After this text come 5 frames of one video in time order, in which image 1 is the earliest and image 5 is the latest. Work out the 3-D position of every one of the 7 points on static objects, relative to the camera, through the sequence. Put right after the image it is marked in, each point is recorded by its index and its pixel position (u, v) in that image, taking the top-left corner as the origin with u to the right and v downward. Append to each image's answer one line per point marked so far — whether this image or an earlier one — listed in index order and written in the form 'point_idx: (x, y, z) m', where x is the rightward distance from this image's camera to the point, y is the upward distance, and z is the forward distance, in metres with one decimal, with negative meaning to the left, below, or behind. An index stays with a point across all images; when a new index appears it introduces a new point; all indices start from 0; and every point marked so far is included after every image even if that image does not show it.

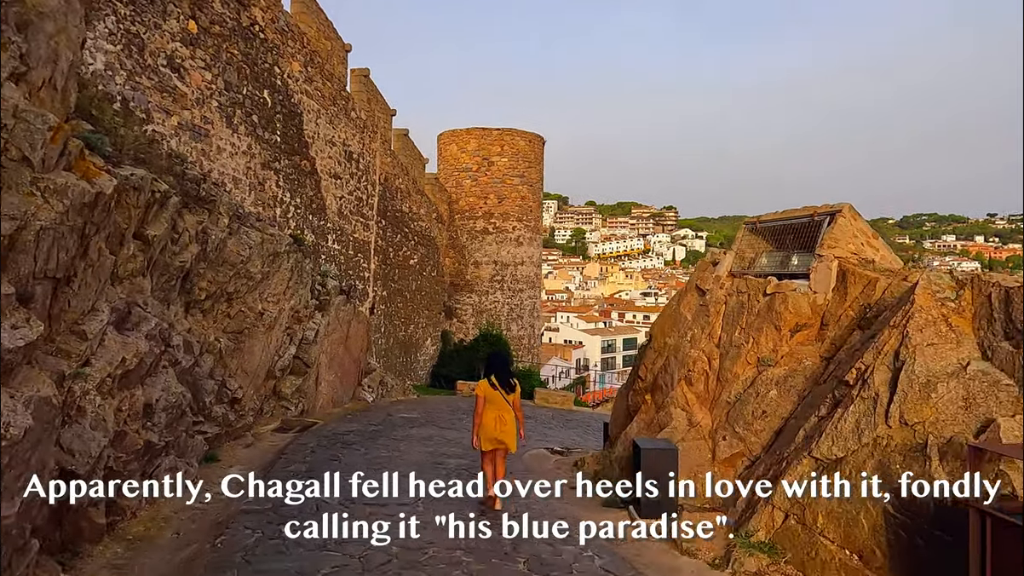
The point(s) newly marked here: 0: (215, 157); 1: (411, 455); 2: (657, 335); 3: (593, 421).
0: (-3.9, +1.7, +8.8) m
1: (-1.0, -1.7, +6.9) m
2: (+1.2, -0.4, +5.6) m
3: (+1.4, -2.2, +11.1) m
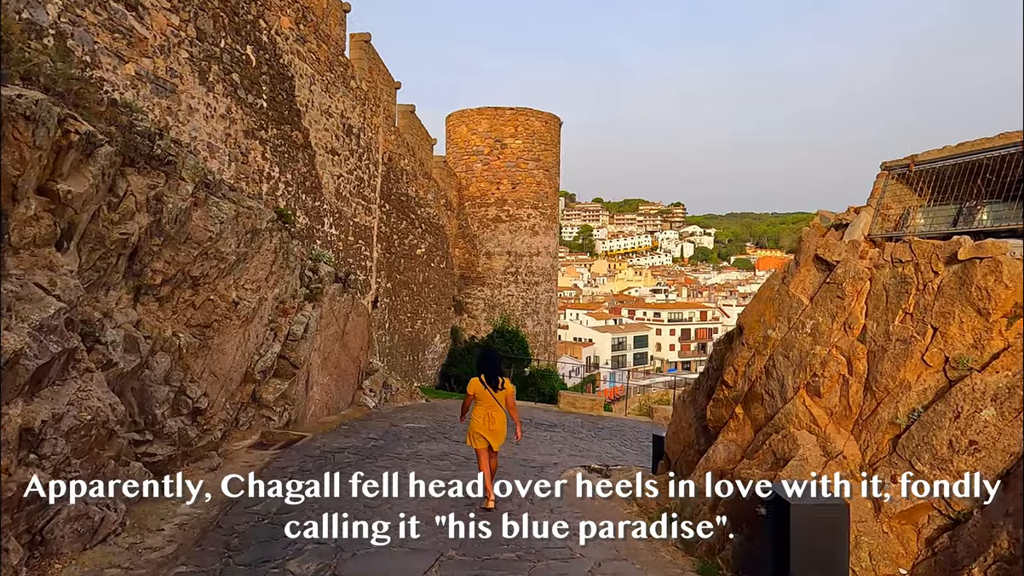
0: (-3.6, +1.9, +7.4) m
1: (-0.7, -1.5, +5.5) m
2: (+1.5, -0.2, +4.2) m
3: (+1.7, -2.0, +9.6) m
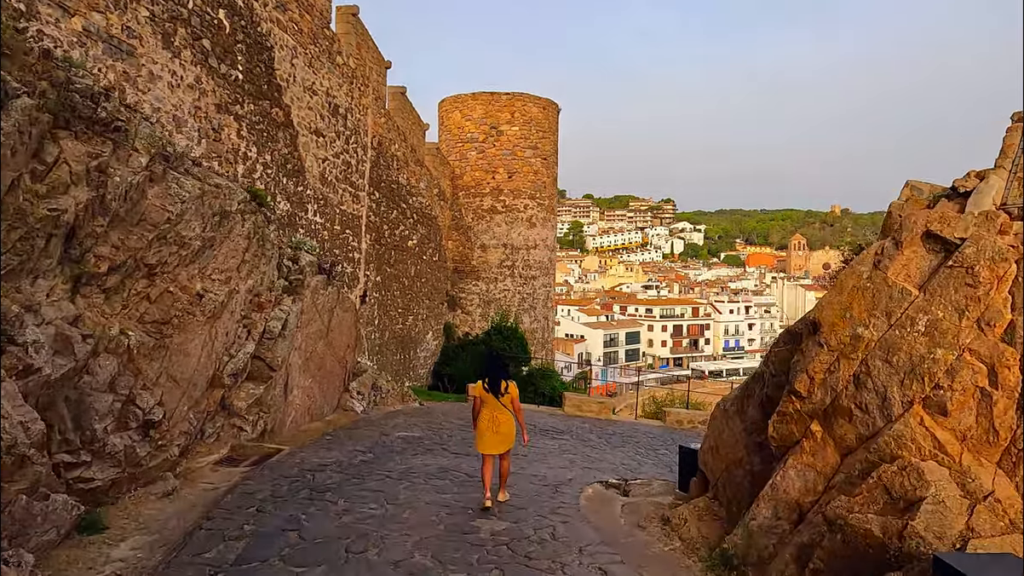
0: (-3.5, +1.9, +6.4) m
1: (-0.6, -1.5, +4.6) m
2: (+1.6, -0.2, +3.3) m
3: (+1.7, -1.9, +8.8) m
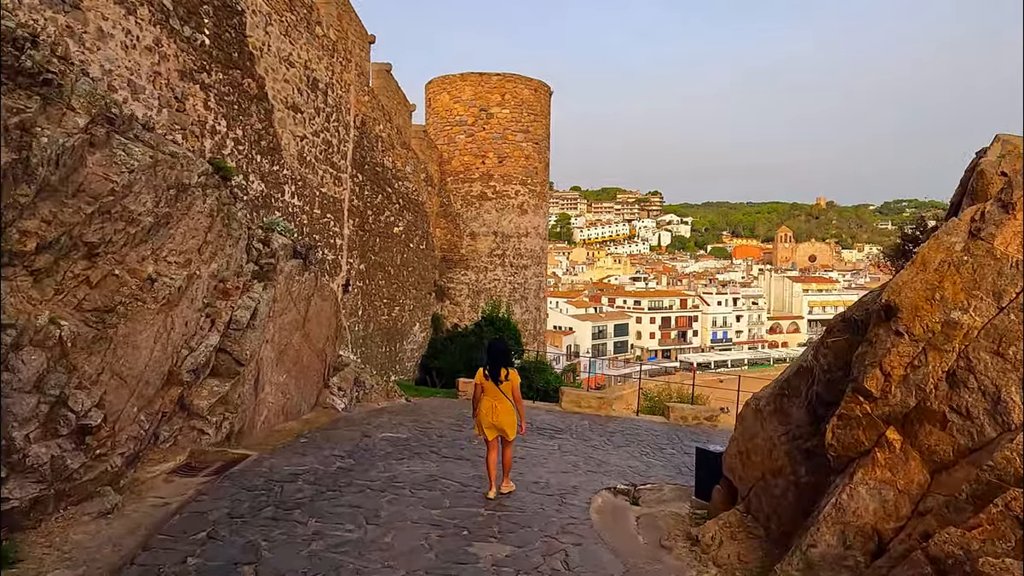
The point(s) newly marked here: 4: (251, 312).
0: (-3.6, +2.1, +5.7) m
1: (-0.6, -1.3, +3.9) m
2: (+1.6, -0.1, +2.7) m
3: (+1.6, -1.8, +8.2) m
4: (-2.3, -0.2, +6.0) m
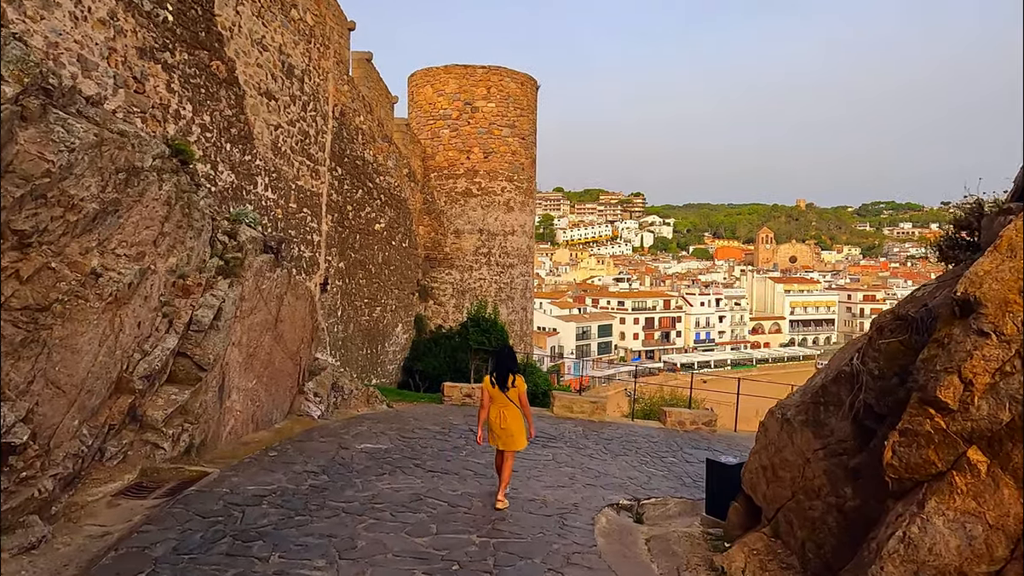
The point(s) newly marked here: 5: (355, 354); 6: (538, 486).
0: (-3.6, +2.1, +5.1) m
1: (-0.6, -1.3, +3.4) m
2: (+1.6, 0.0, +2.2) m
3: (+1.5, -1.8, +7.7) m
4: (-2.4, -0.2, +5.4) m
5: (-2.7, -1.2, +11.7) m
6: (+0.2, -1.5, +5.1) m
